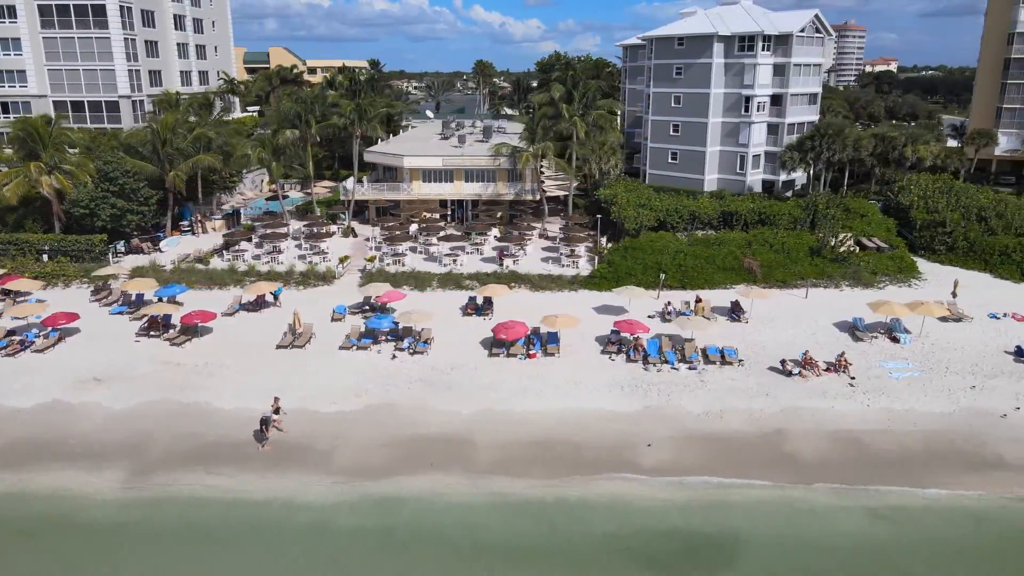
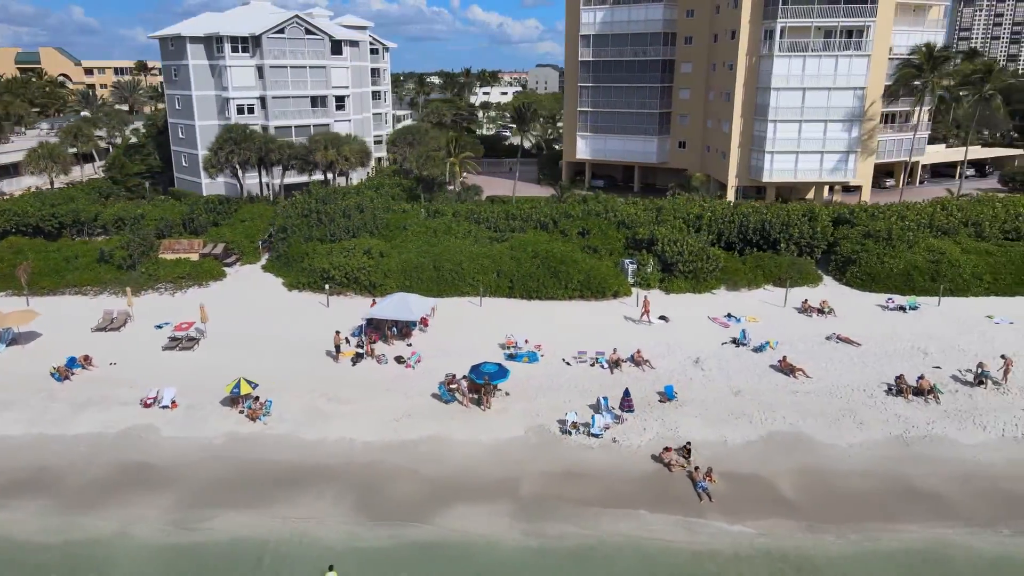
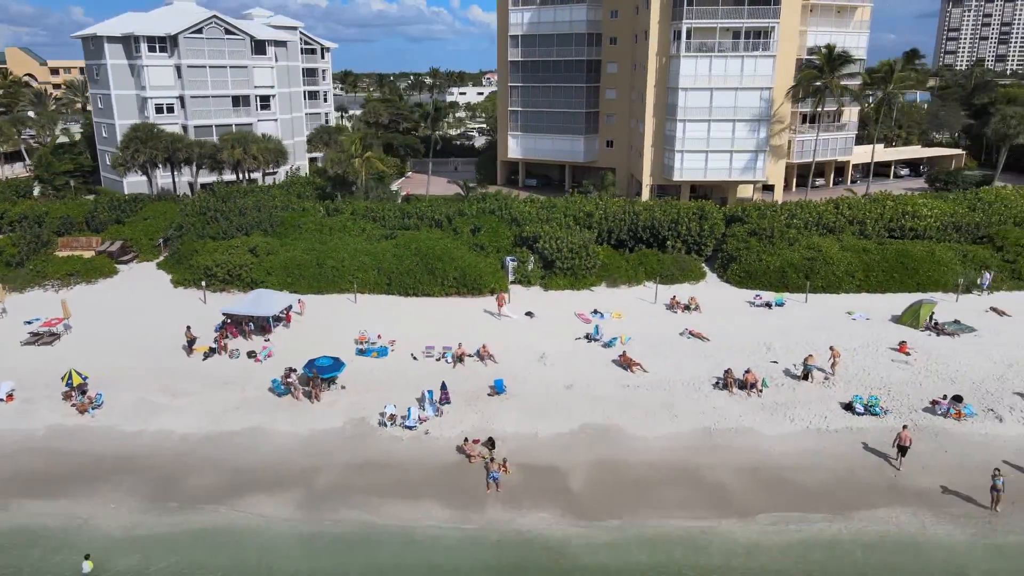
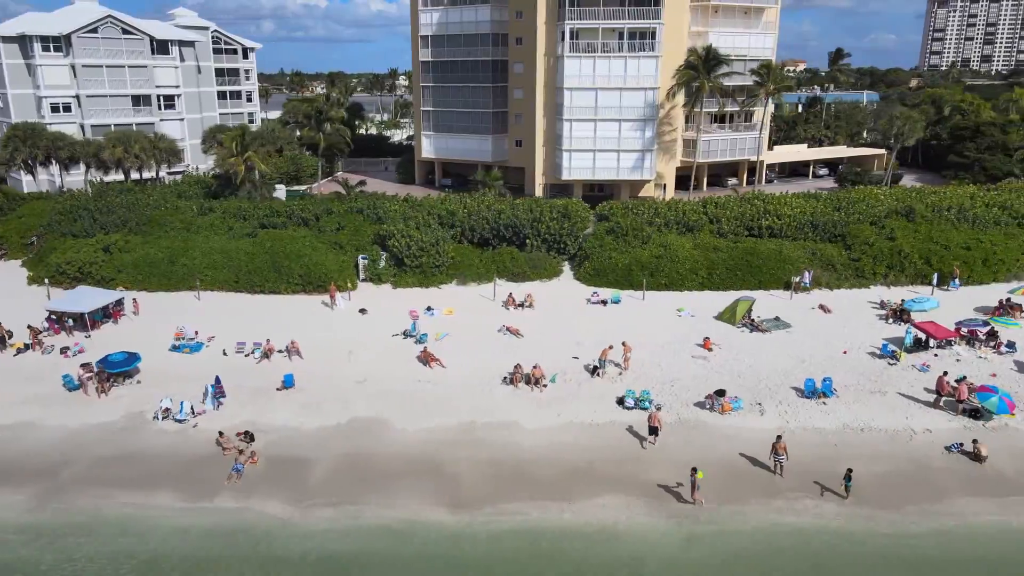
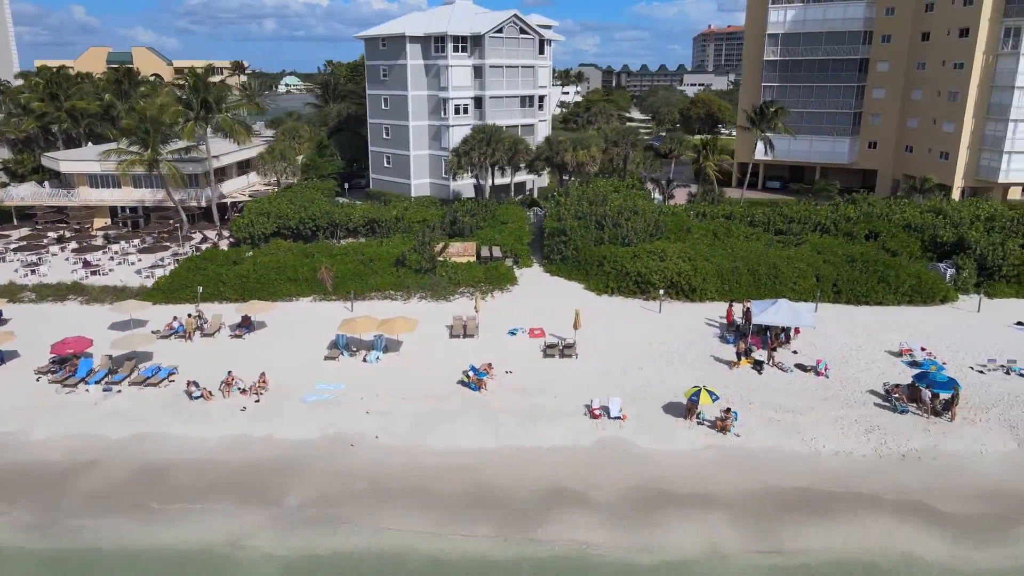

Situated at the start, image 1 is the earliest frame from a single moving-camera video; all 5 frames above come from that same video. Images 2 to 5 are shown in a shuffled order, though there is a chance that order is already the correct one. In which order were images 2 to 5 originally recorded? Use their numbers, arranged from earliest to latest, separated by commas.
5, 2, 3, 4
